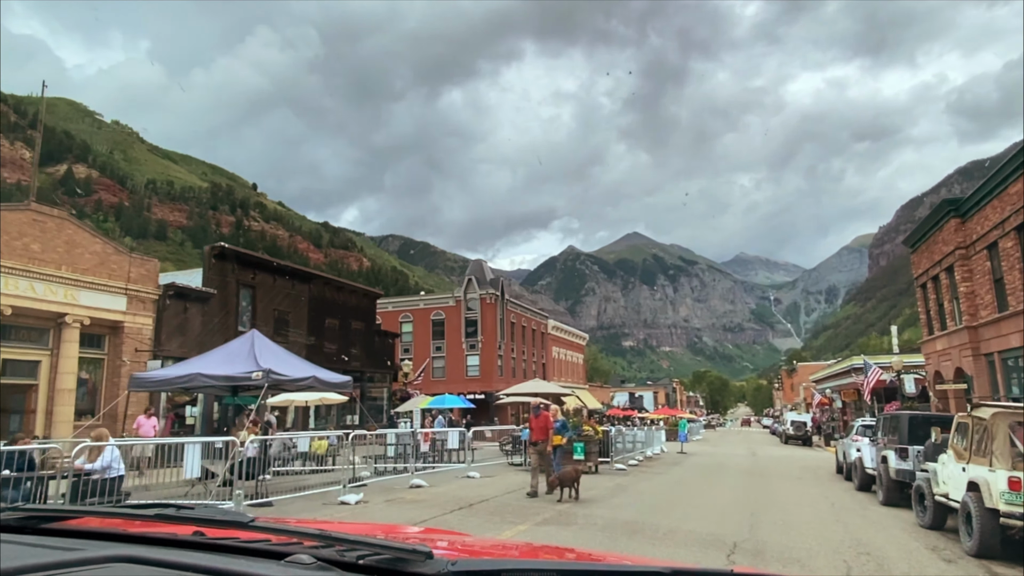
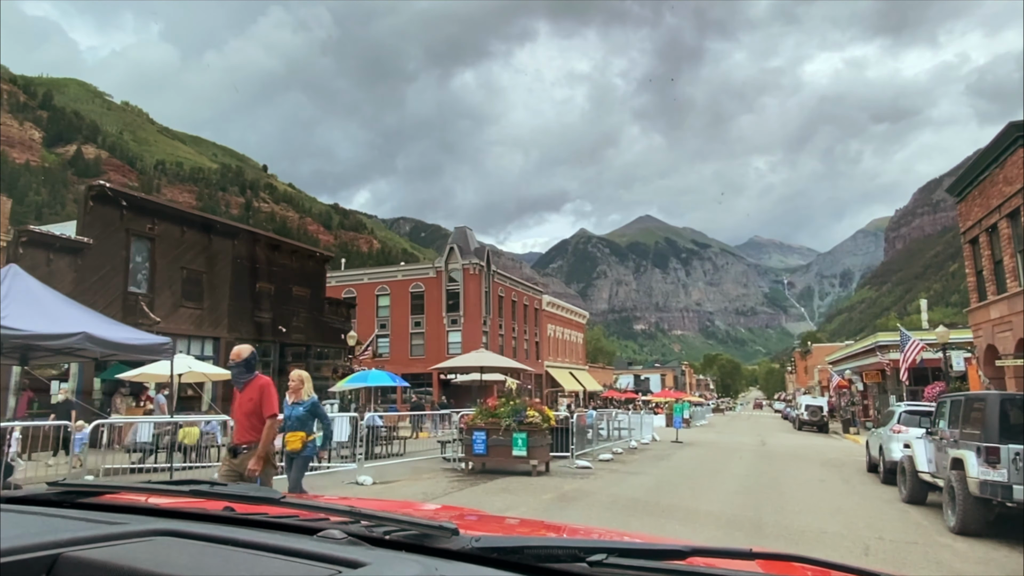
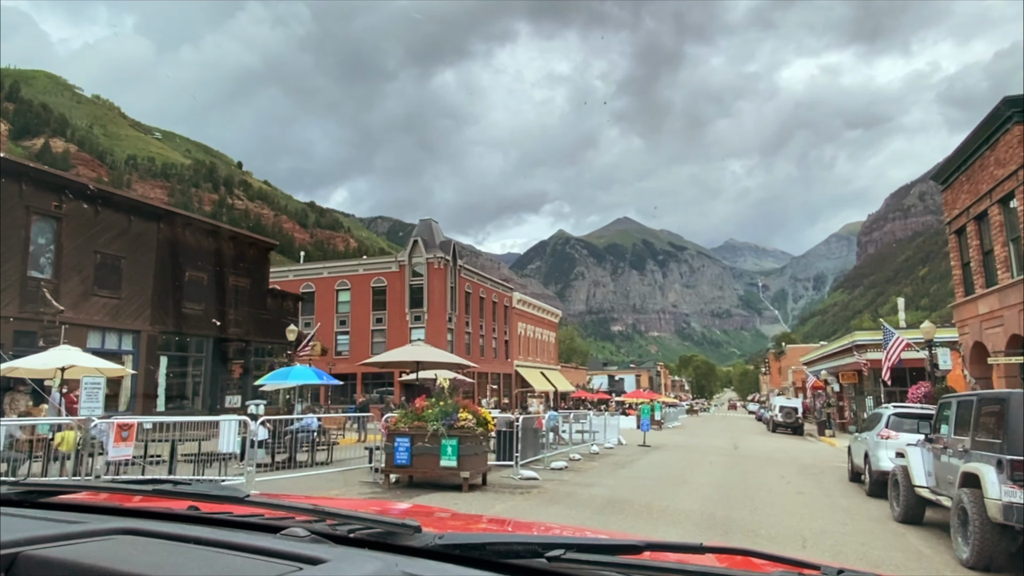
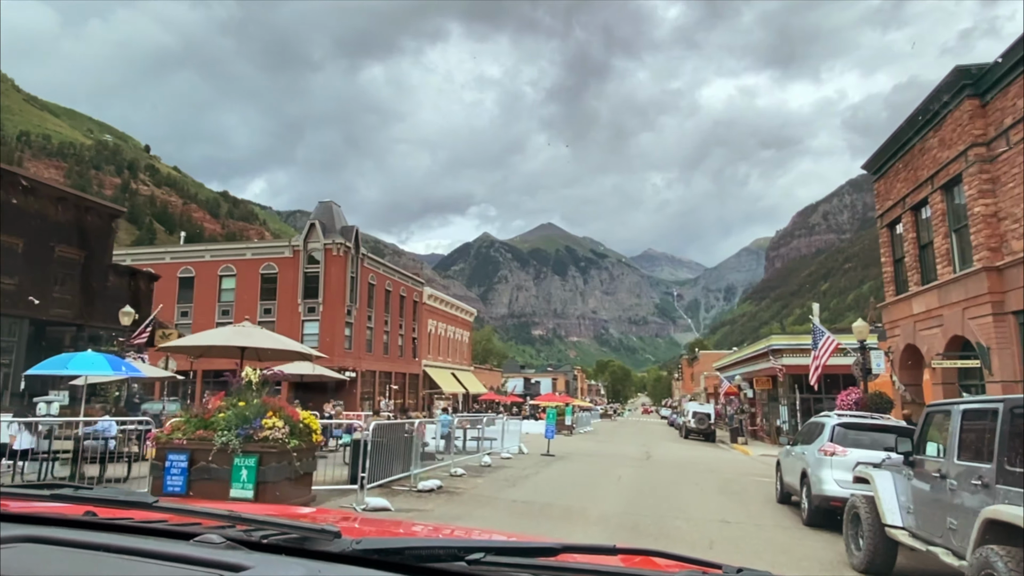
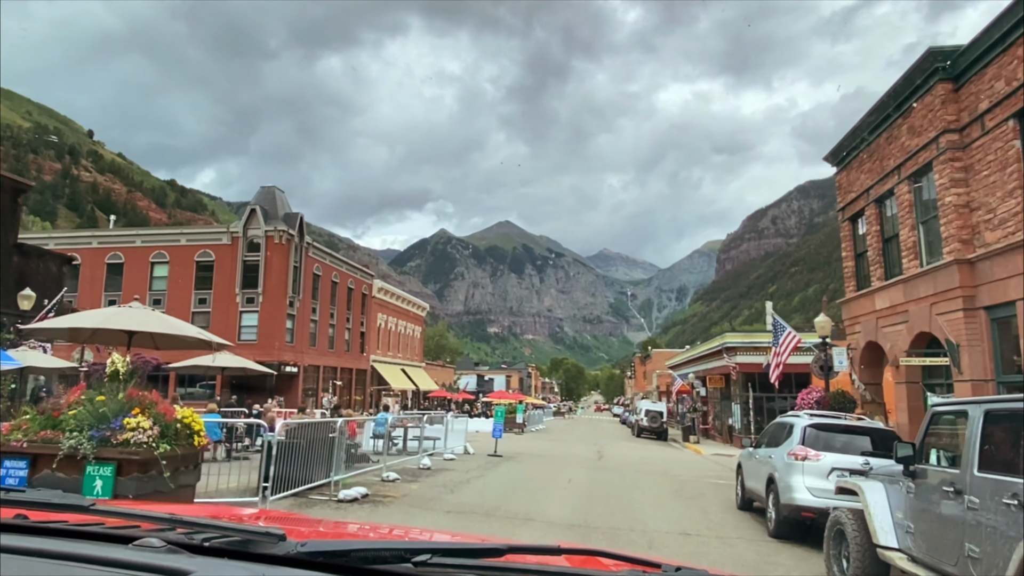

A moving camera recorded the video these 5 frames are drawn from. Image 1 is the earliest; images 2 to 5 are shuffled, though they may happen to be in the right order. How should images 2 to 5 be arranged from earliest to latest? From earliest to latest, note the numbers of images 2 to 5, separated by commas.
2, 3, 4, 5
